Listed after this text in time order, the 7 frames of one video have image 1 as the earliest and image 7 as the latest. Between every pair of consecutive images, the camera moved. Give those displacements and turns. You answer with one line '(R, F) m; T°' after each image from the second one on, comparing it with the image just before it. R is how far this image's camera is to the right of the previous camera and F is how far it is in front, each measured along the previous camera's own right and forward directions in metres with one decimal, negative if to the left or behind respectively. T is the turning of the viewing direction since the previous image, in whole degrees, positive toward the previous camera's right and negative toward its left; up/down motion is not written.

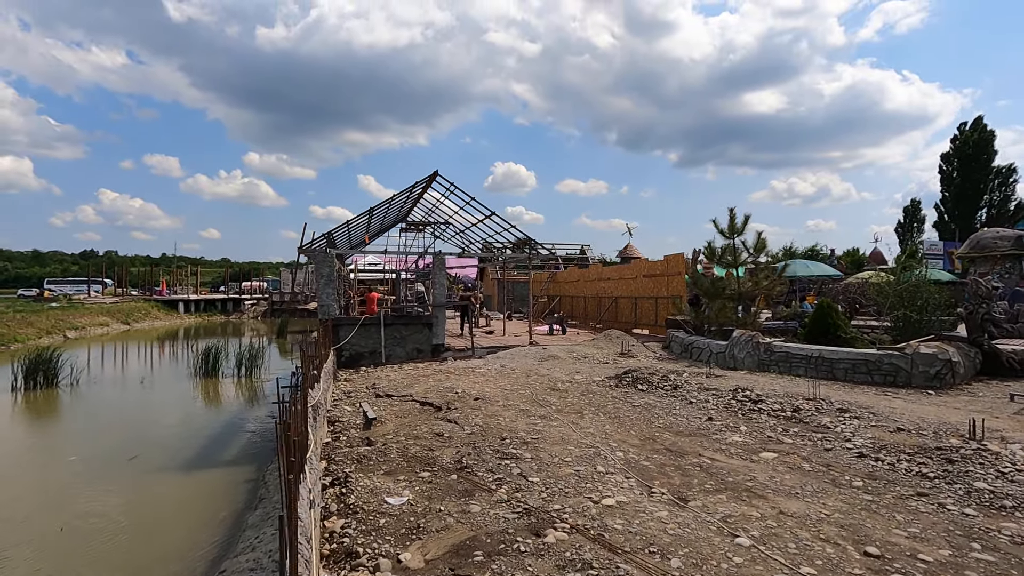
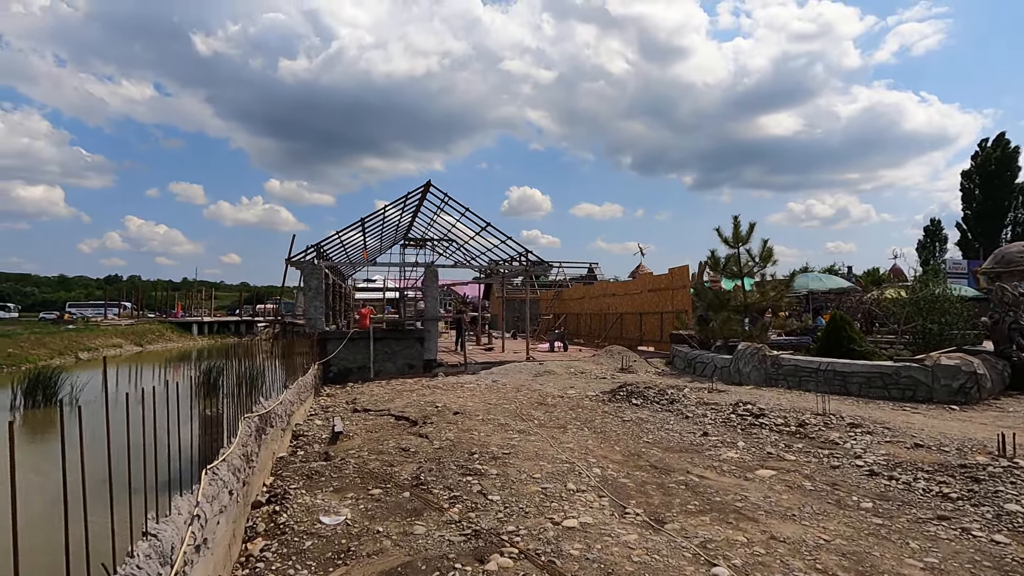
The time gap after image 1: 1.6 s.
(+0.5, +0.6) m; -2°
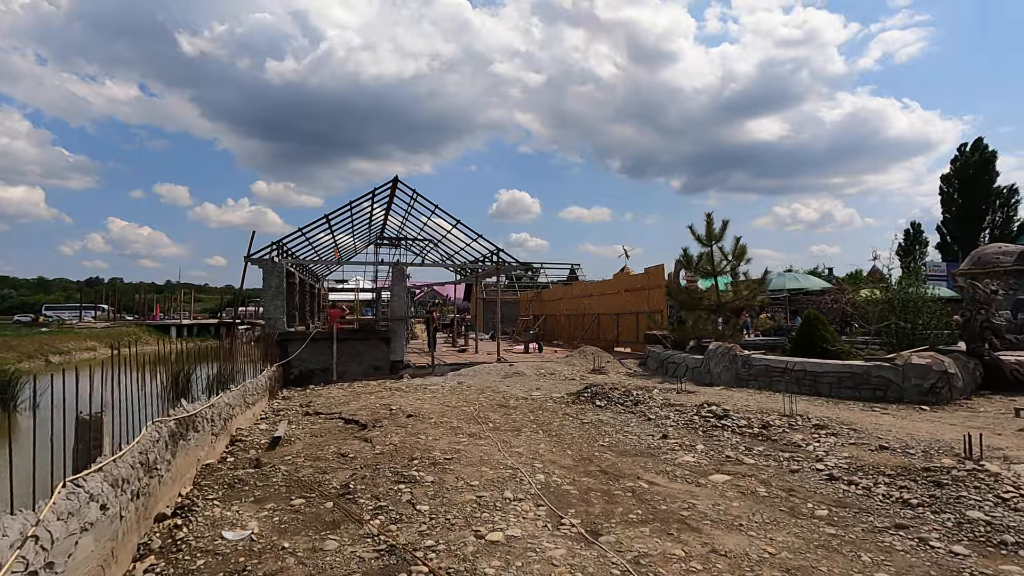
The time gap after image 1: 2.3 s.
(+0.5, +0.4) m; +1°
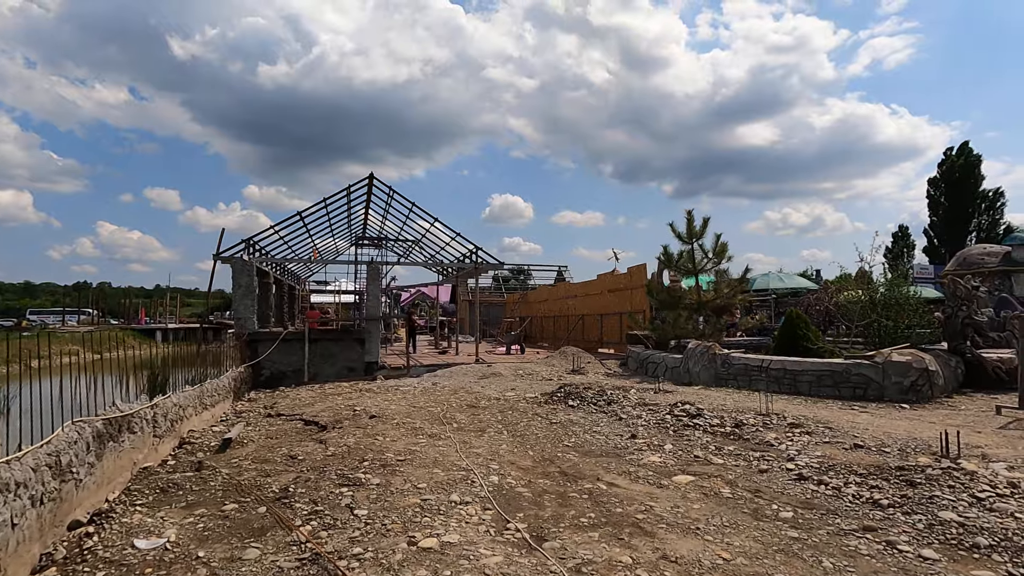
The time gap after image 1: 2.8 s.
(+0.4, +0.3) m; +1°
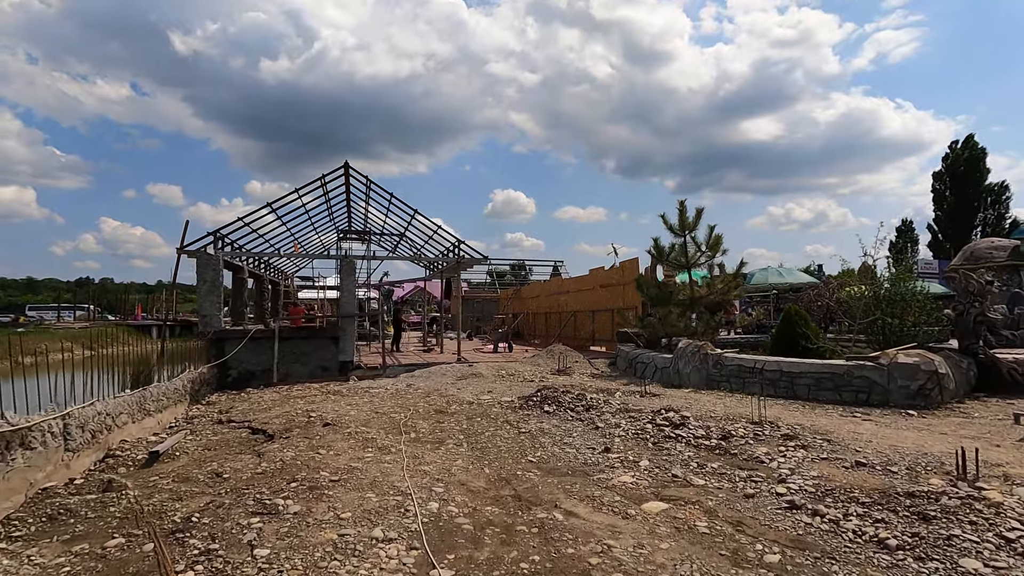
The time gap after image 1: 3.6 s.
(+0.4, +0.7) m; 0°
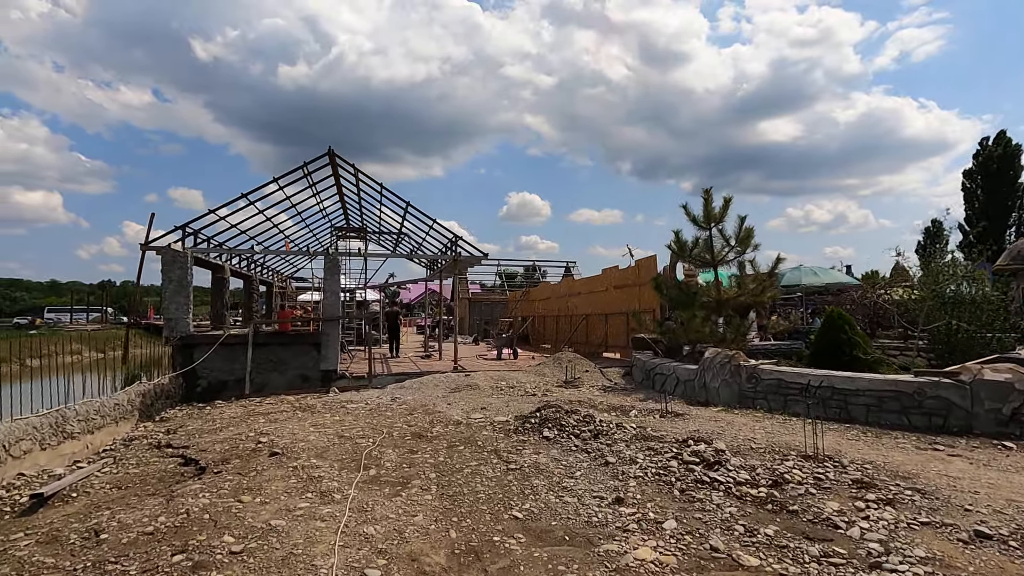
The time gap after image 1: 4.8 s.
(+0.3, +1.3) m; -2°
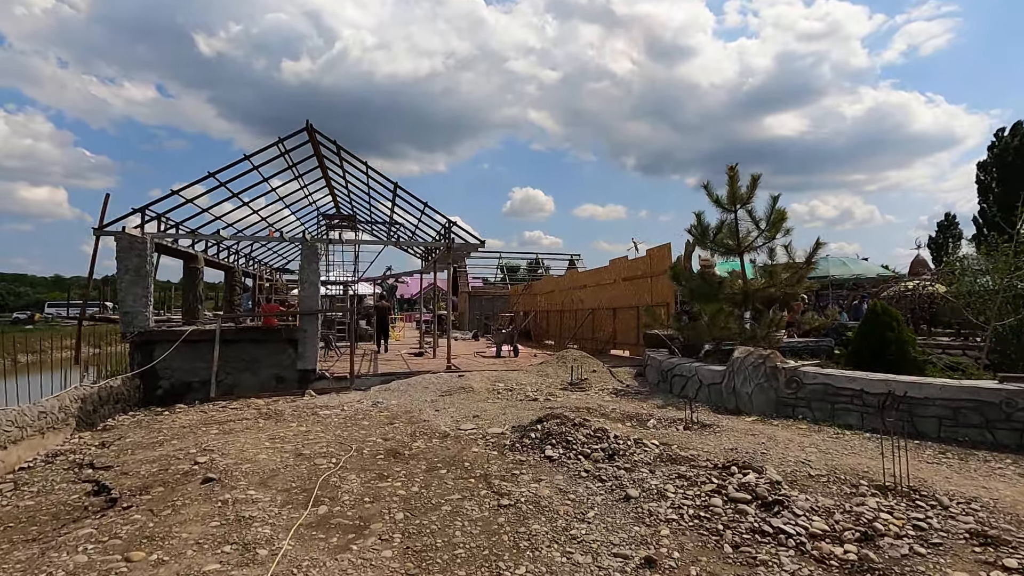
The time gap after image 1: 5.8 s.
(+0.1, +1.2) m; 0°
